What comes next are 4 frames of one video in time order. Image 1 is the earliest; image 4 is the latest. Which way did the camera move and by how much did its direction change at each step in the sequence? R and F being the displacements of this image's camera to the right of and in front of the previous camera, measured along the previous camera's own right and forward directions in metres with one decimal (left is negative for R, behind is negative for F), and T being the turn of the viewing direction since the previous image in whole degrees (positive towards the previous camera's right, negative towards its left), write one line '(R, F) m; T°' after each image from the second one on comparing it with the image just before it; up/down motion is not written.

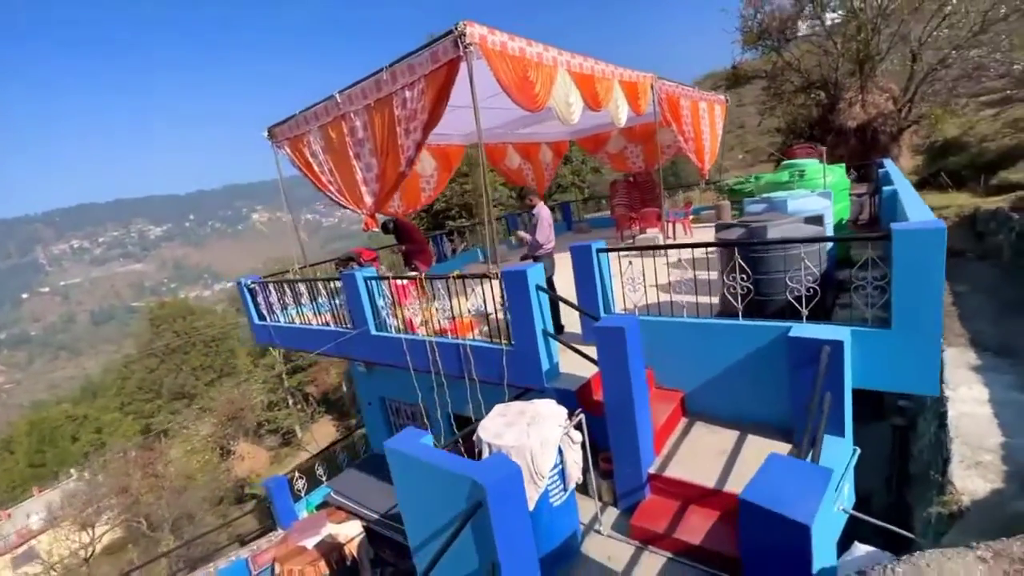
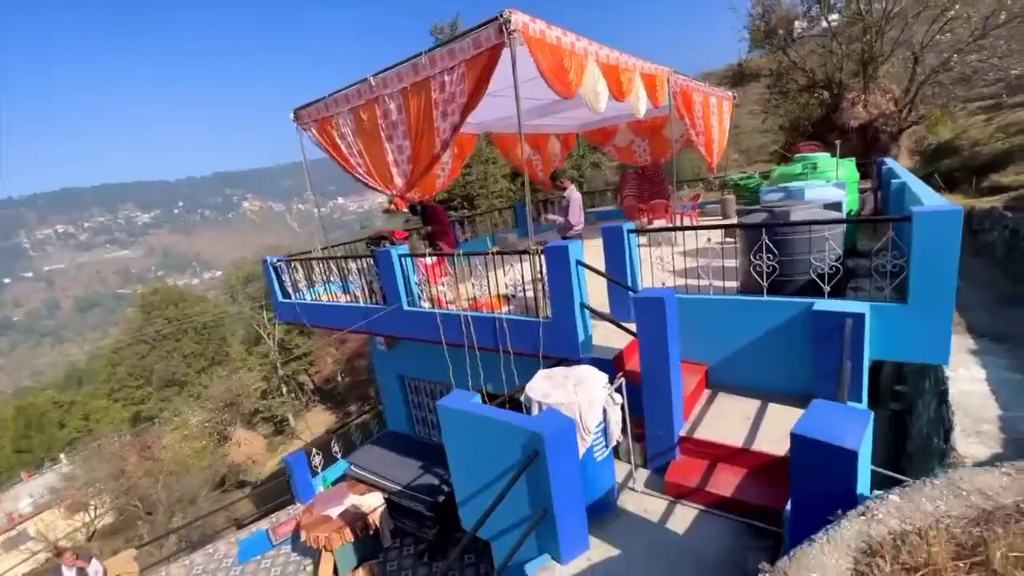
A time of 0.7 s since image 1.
(-0.4, -0.2) m; +1°
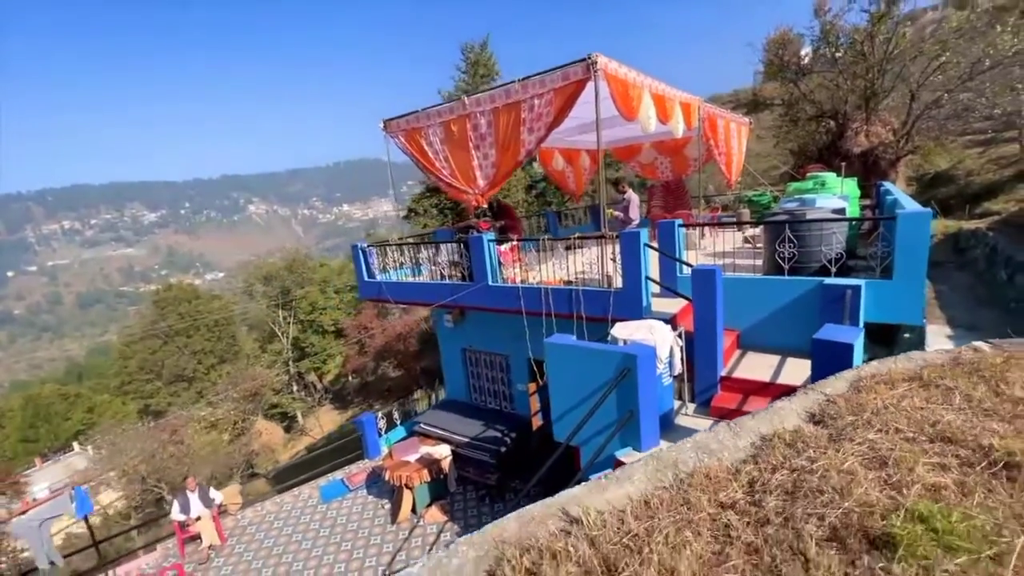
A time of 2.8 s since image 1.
(-1.0, -1.3) m; 0°
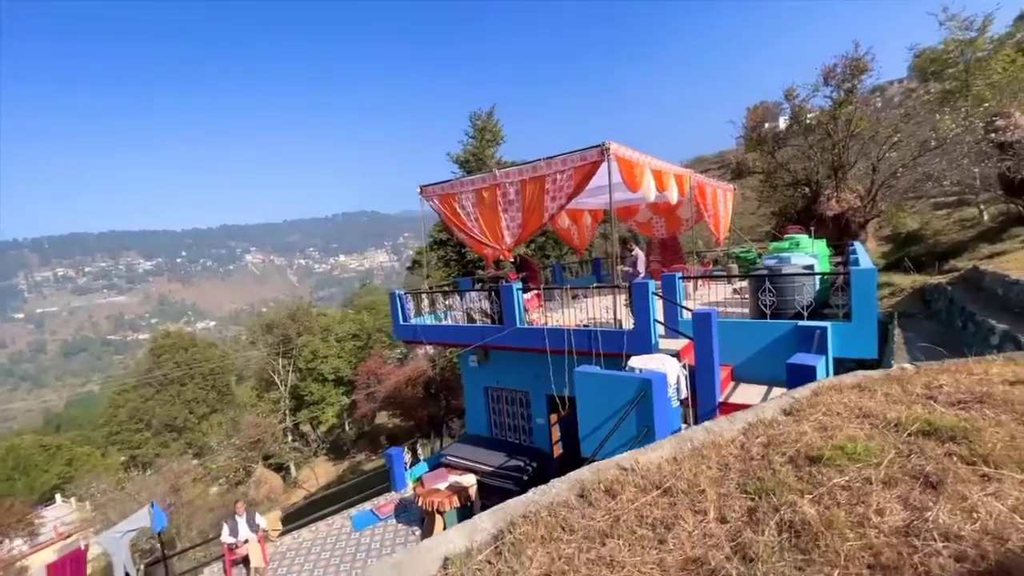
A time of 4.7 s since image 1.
(-0.6, -1.2) m; +1°
